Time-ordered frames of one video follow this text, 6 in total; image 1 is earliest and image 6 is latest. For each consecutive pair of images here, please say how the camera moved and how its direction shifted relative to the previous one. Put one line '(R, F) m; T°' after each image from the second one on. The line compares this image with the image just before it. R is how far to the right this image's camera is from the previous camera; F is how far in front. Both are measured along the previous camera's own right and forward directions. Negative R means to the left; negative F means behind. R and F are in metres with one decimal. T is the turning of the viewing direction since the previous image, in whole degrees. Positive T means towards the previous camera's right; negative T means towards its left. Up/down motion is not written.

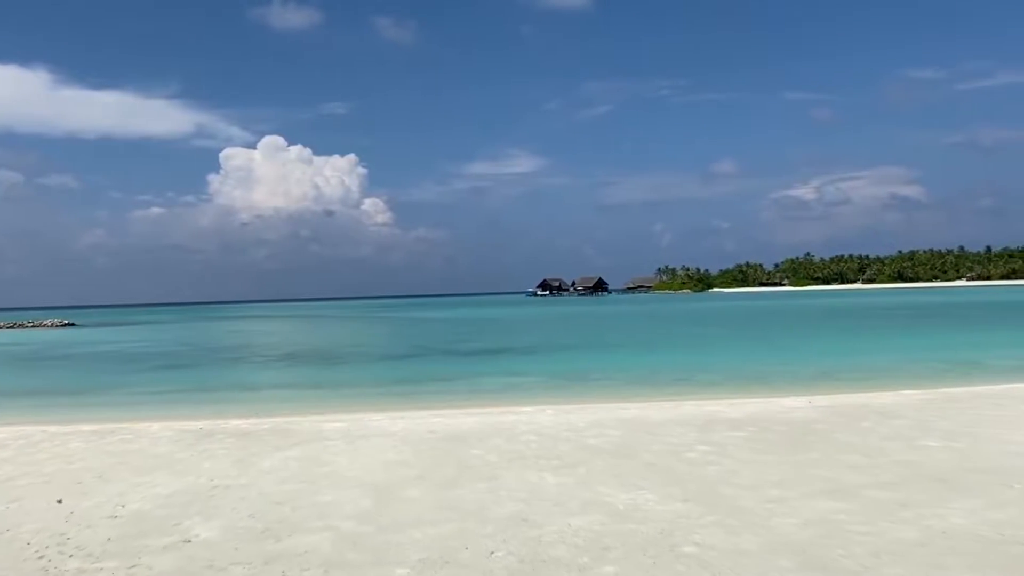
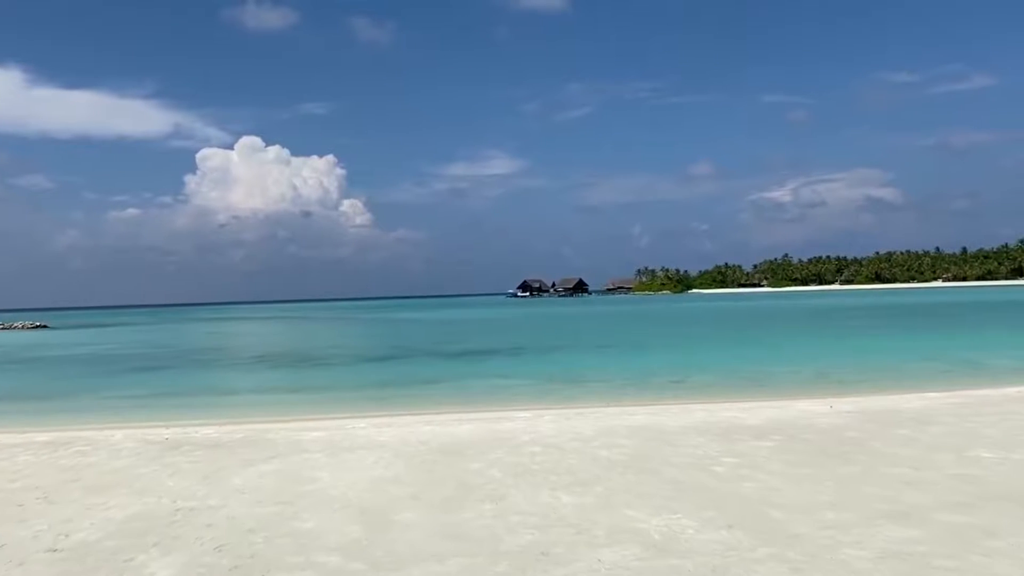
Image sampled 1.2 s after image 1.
(-0.3, +1.1) m; +2°
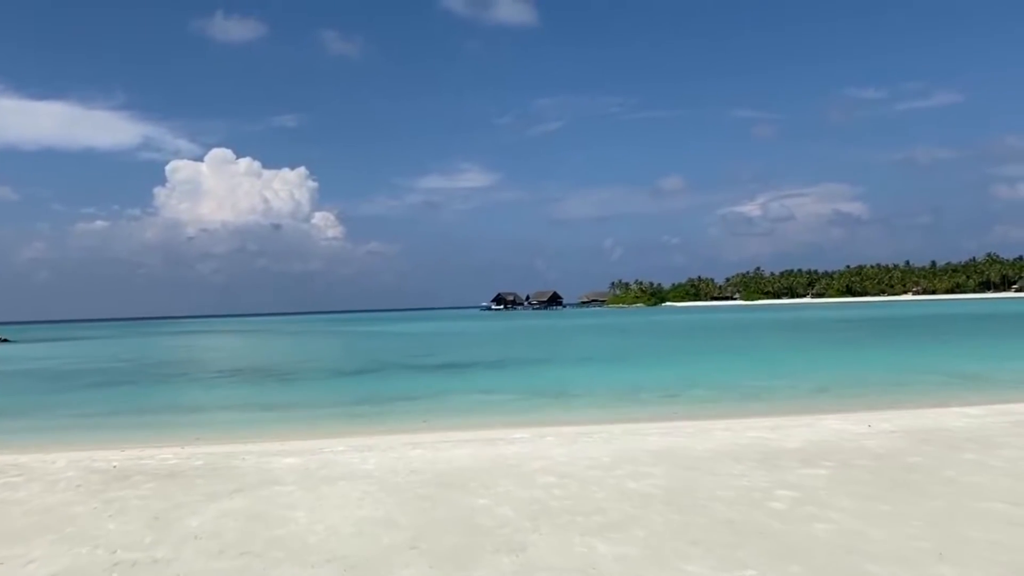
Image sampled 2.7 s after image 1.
(-0.4, +1.4) m; +2°
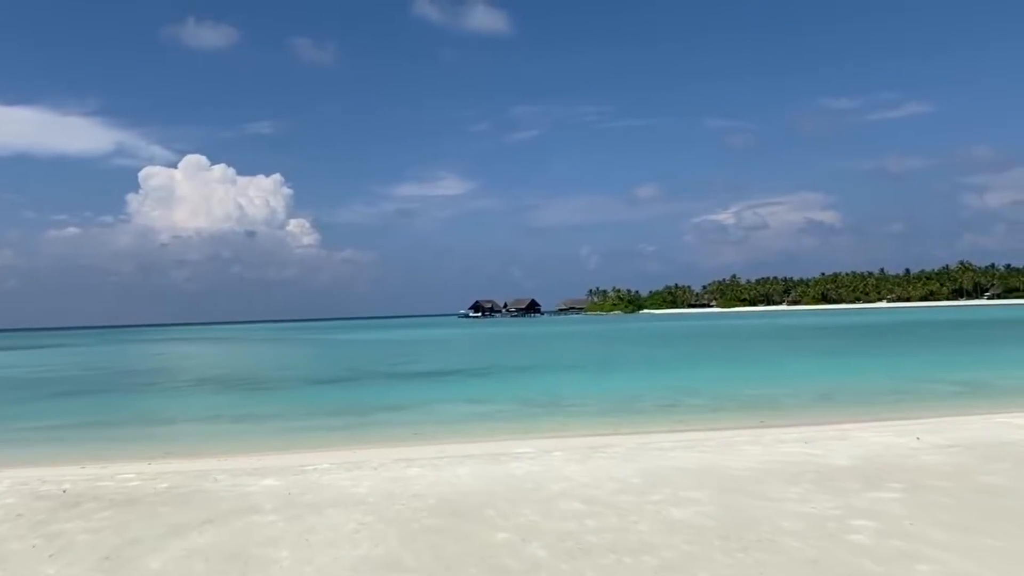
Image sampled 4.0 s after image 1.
(-0.4, +1.2) m; +2°
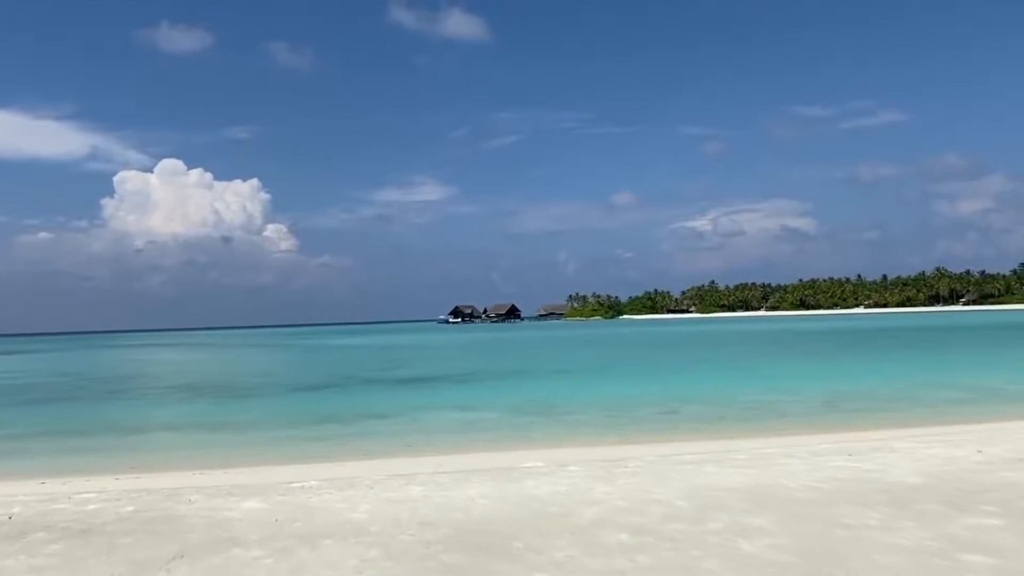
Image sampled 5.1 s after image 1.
(-0.5, +1.2) m; +2°
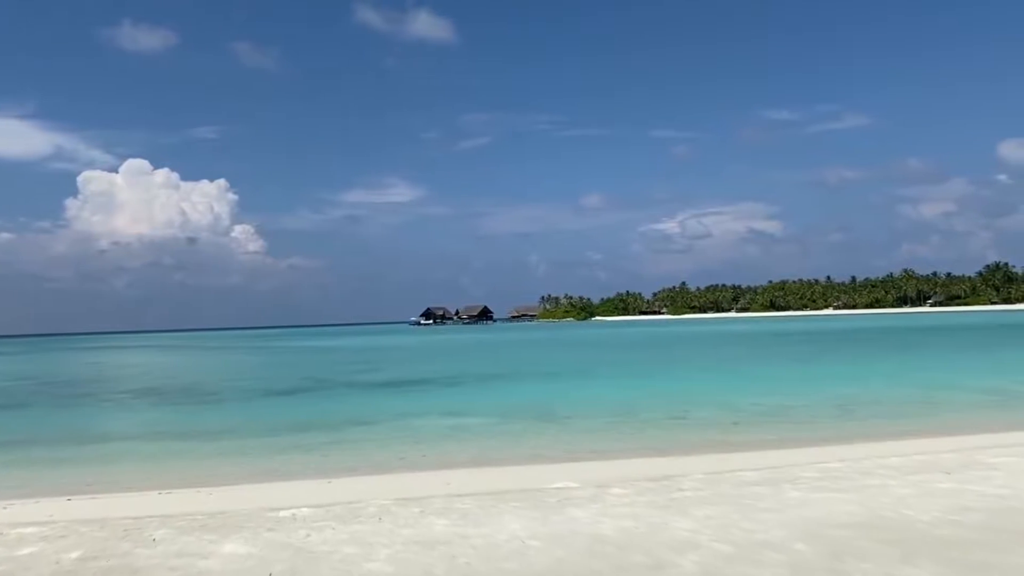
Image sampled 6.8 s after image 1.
(-0.7, +1.7) m; +2°
